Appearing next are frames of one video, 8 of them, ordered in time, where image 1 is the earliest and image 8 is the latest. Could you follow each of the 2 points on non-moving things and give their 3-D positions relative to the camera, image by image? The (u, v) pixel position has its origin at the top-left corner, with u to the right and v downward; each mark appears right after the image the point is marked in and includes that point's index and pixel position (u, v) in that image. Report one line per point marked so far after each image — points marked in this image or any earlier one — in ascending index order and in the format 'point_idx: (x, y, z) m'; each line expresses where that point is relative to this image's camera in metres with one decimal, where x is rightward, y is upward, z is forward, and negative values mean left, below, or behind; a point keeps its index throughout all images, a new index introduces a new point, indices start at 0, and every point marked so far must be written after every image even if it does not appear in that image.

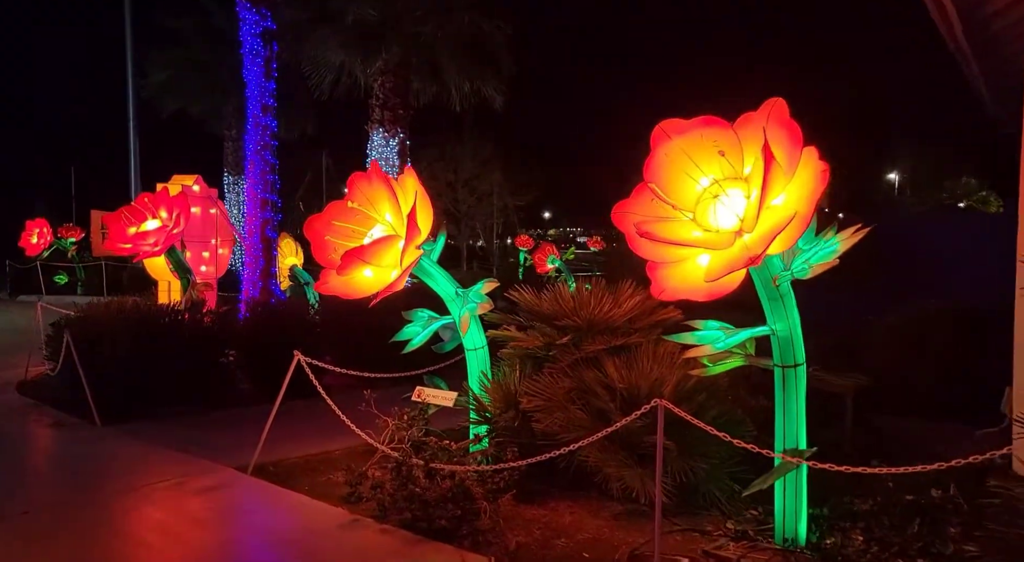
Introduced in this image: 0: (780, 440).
0: (+1.6, -0.9, +4.5) m
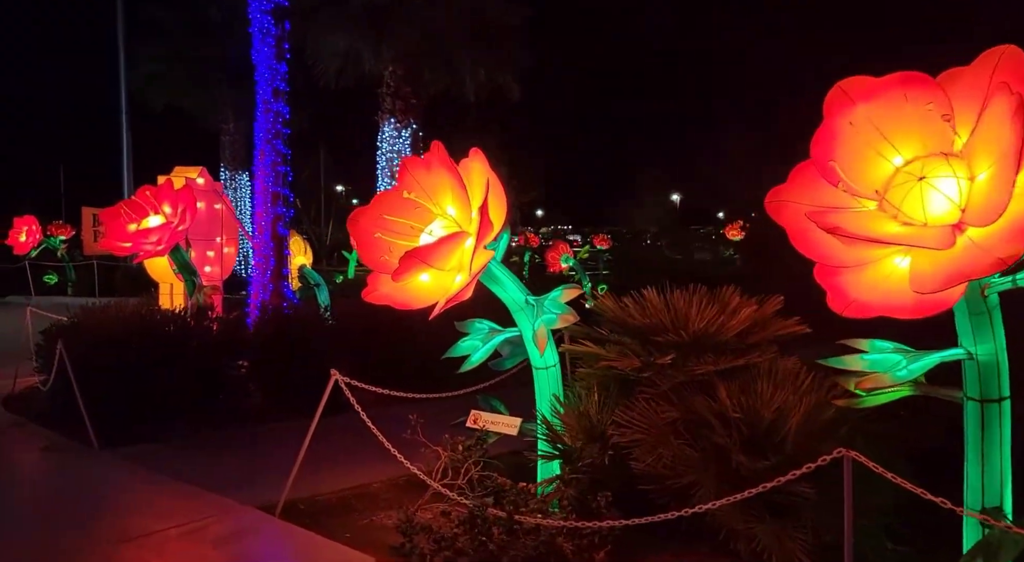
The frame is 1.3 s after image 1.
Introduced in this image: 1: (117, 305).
0: (+2.1, -1.0, +3.5) m
1: (-5.2, -0.3, +9.9) m
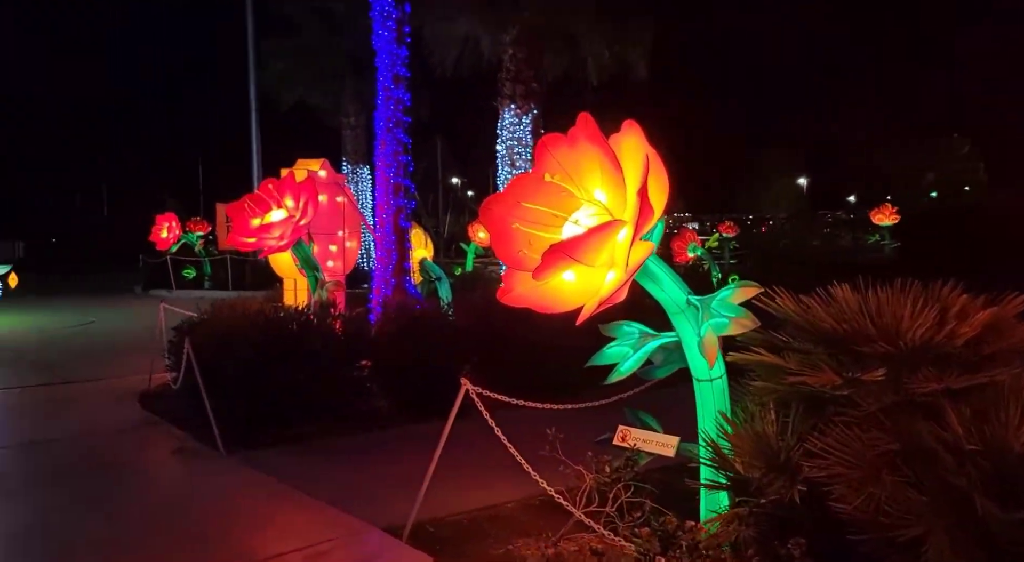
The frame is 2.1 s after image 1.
0: (+2.8, -1.0, +2.4) m
1: (-3.5, -0.3, +9.8) m
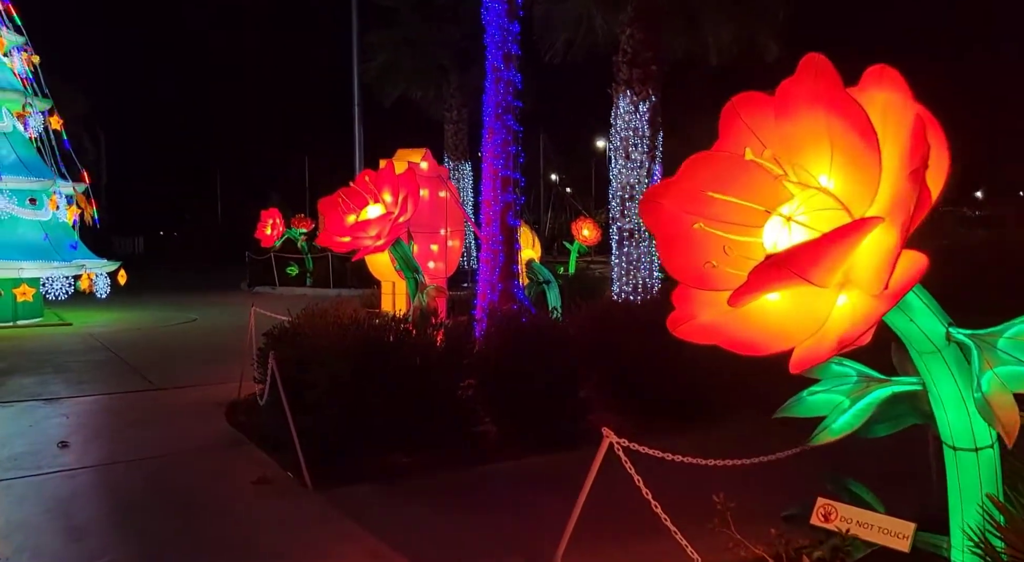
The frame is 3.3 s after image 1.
0: (+3.2, -1.1, +0.8) m
1: (-2.1, -0.3, +9.0) m
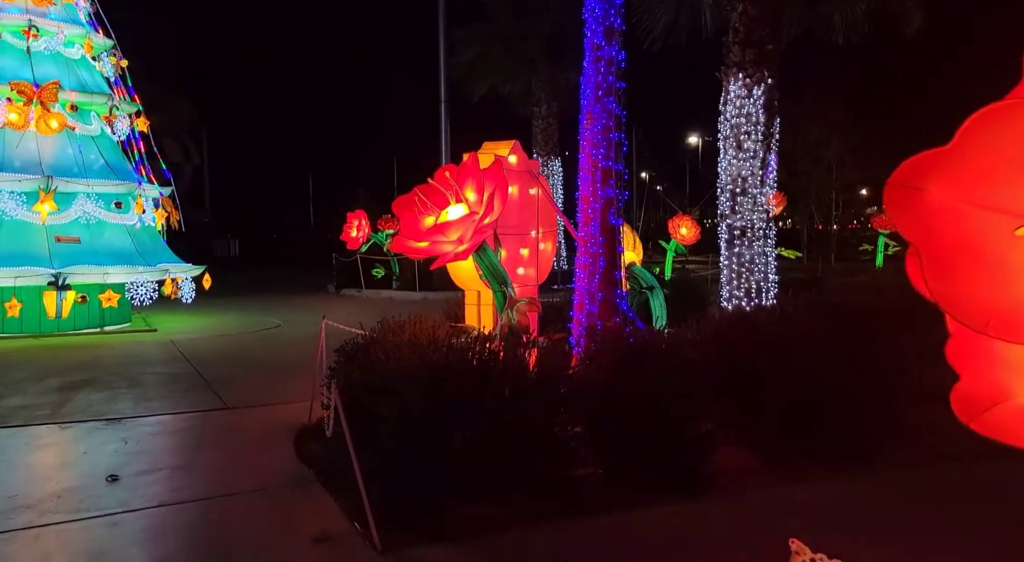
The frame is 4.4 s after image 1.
0: (+3.3, -1.2, -0.7) m
1: (-1.0, -0.4, +7.9) m
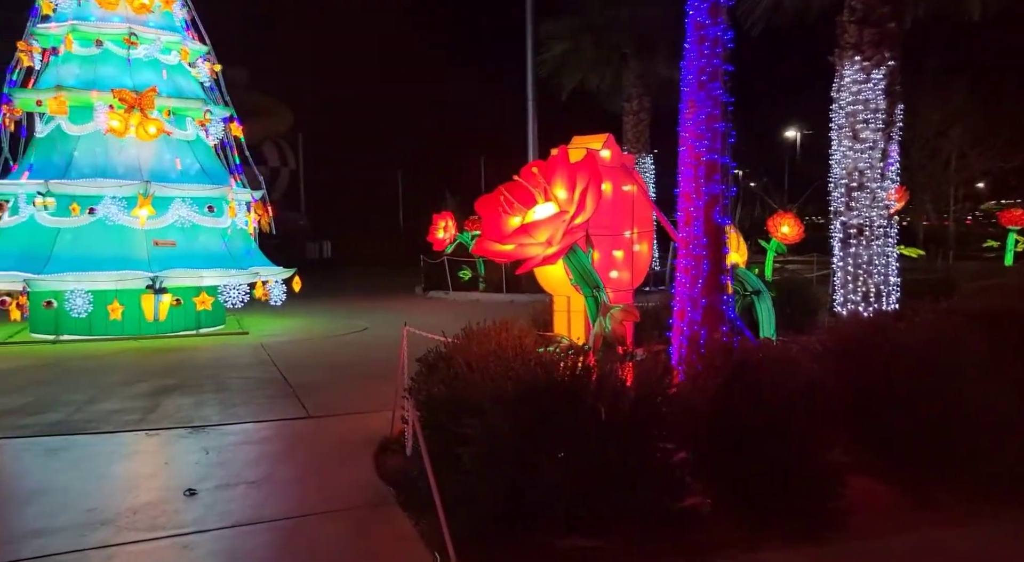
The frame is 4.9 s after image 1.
0: (+3.2, -1.2, -1.7) m
1: (-0.1, -0.5, +7.4) m
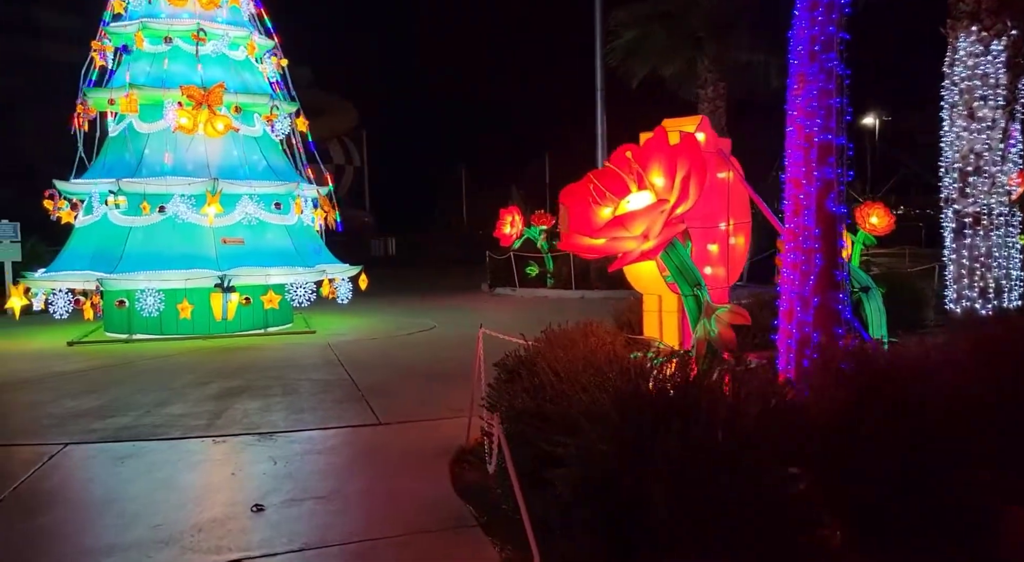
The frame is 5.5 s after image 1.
0: (+3.2, -1.3, -2.6) m
1: (+0.7, -0.5, +6.8) m
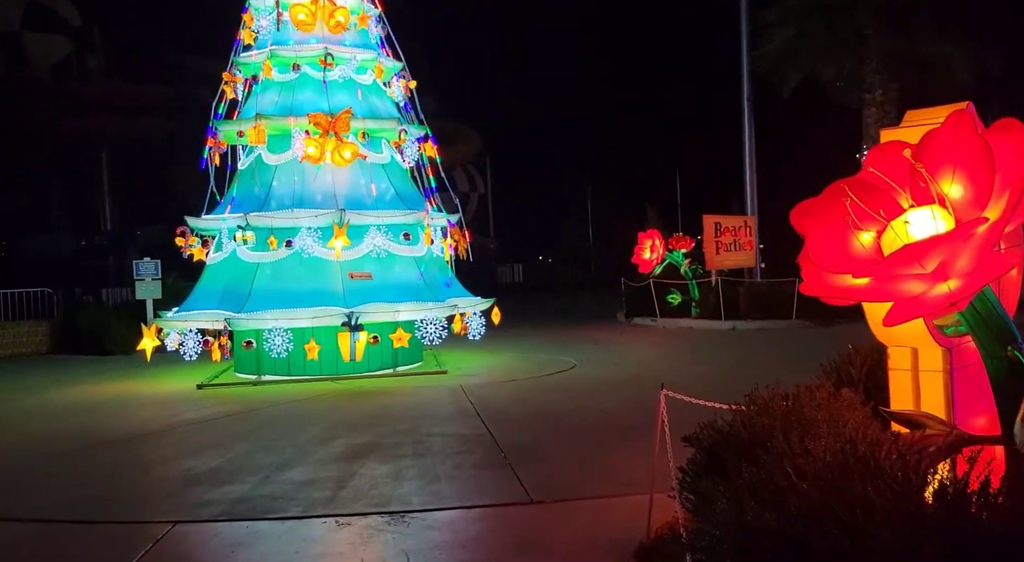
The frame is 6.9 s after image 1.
0: (+3.1, -1.3, -4.7) m
1: (+2.0, -0.8, +5.0) m
